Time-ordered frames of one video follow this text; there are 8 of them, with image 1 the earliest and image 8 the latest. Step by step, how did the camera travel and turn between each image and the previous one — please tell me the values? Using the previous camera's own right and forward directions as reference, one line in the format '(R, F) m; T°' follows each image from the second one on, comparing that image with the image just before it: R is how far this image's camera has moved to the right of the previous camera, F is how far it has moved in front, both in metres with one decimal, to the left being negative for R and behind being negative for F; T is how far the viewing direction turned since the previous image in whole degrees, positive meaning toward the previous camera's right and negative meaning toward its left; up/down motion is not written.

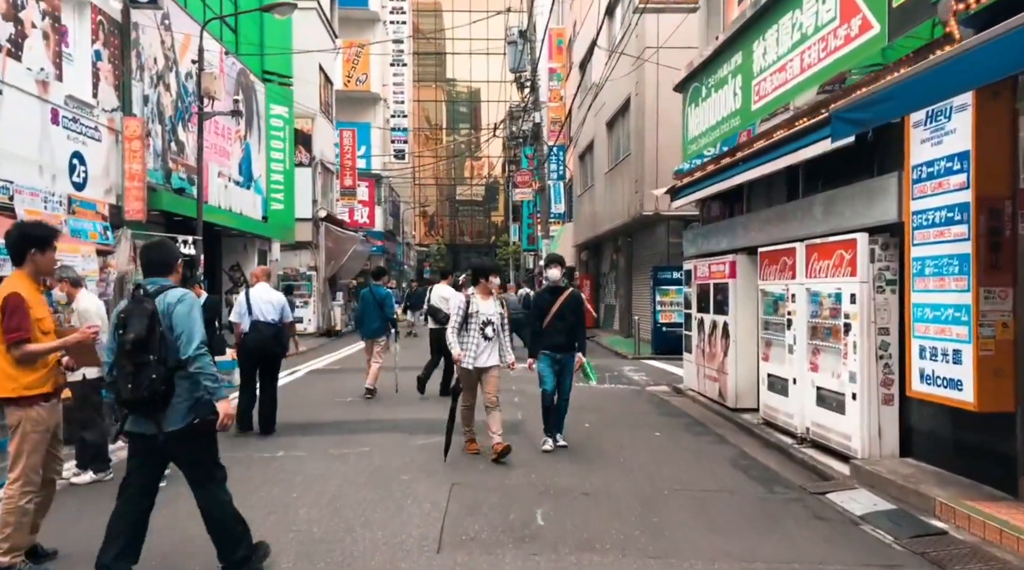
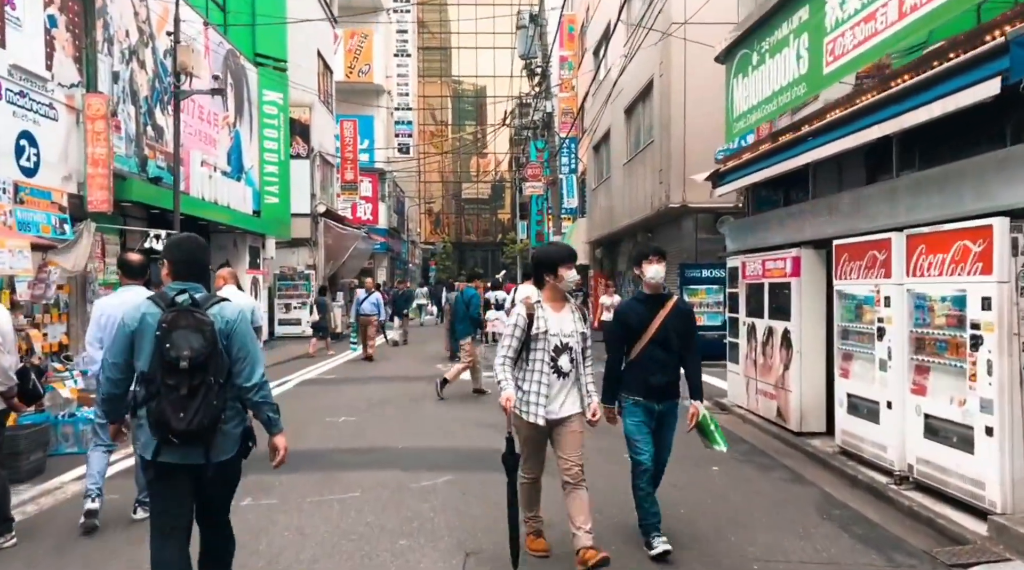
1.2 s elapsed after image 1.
(-0.2, +1.7) m; 0°
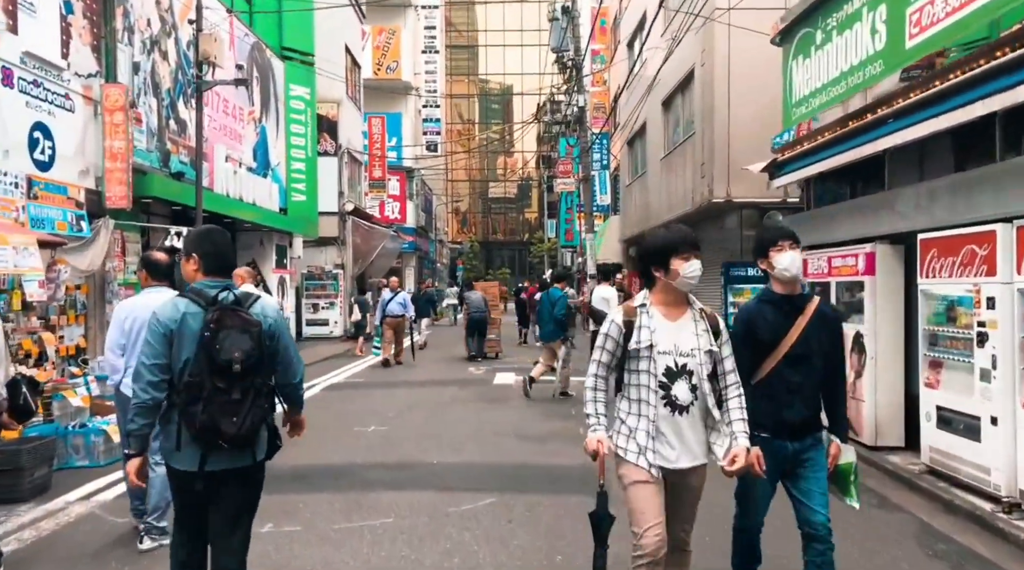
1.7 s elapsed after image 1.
(-0.2, +0.7) m; -2°
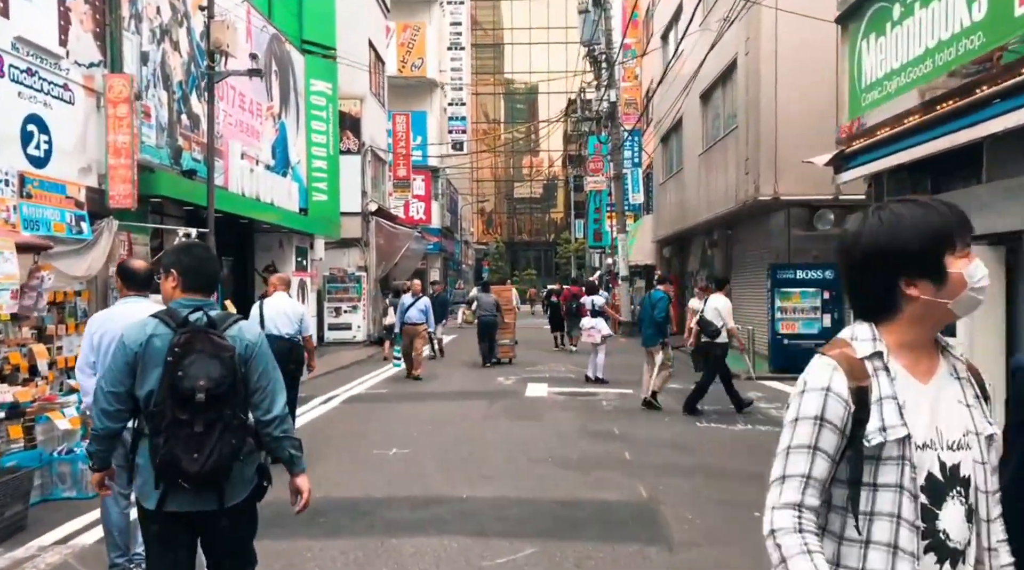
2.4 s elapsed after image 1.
(-0.1, +1.0) m; -2°
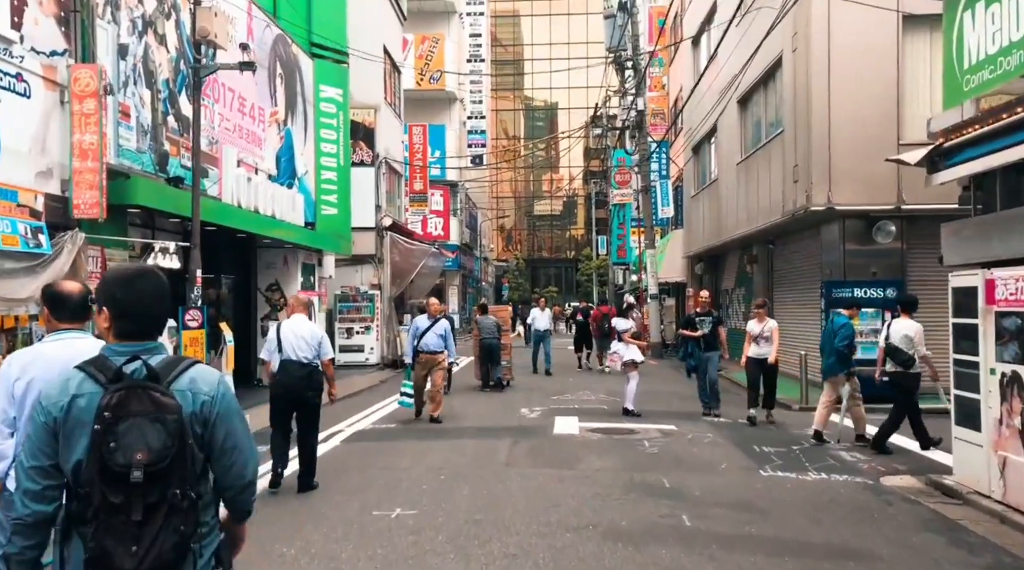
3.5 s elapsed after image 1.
(-0.1, +1.5) m; -1°
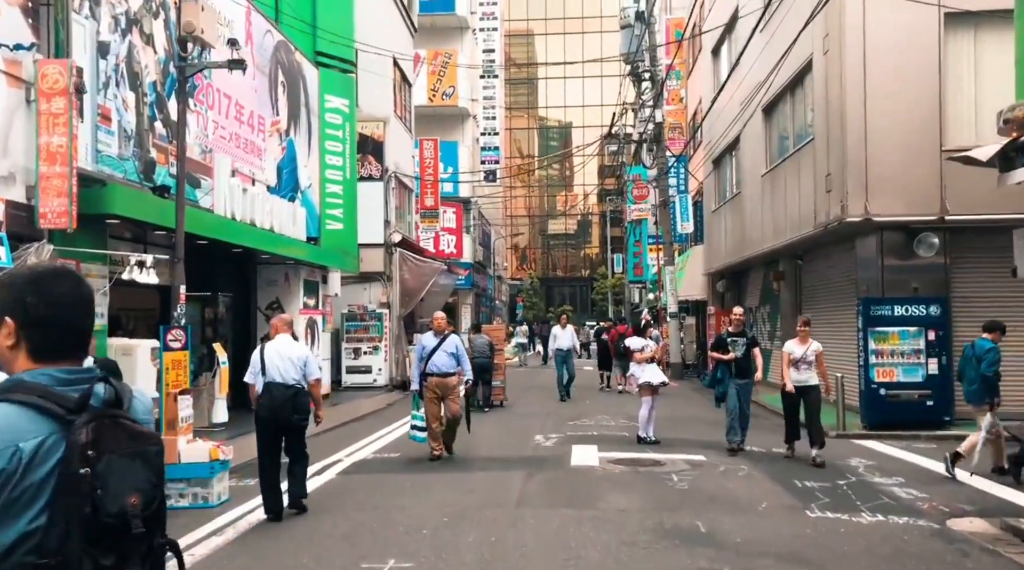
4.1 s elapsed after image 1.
(0.0, +0.9) m; -1°
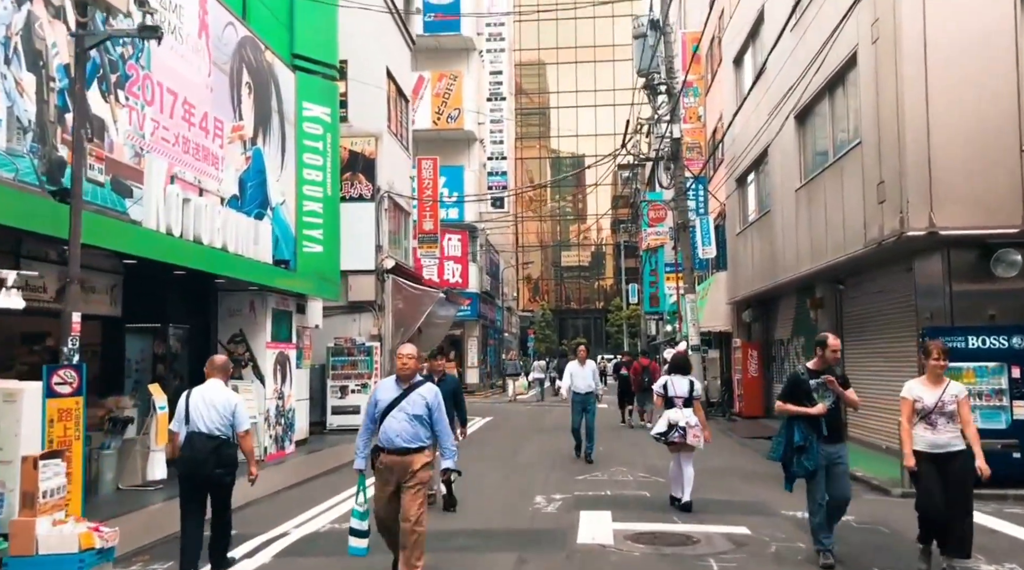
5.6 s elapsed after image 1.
(+0.2, +2.2) m; -1°
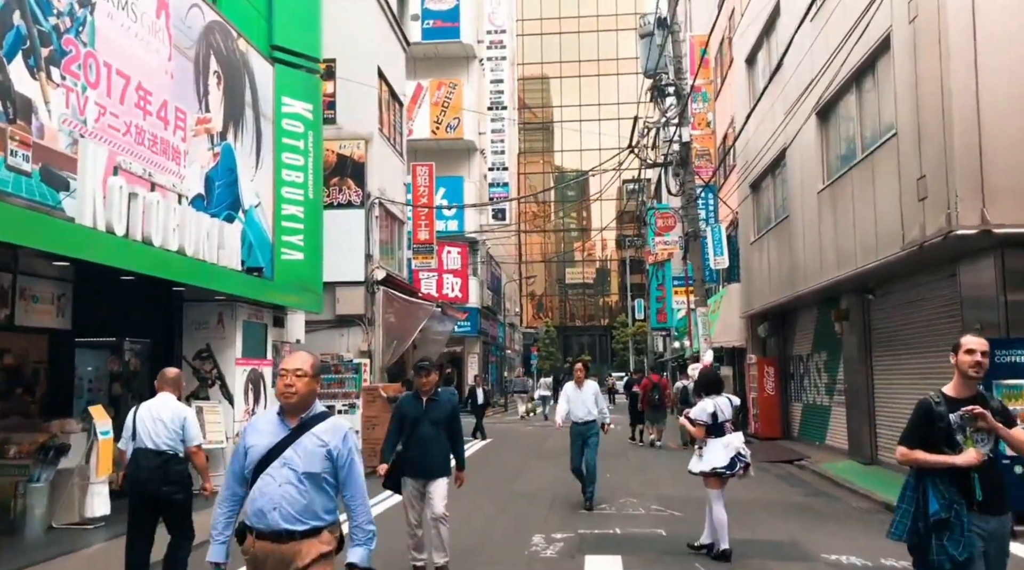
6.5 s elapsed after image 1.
(+0.1, +1.4) m; 0°
